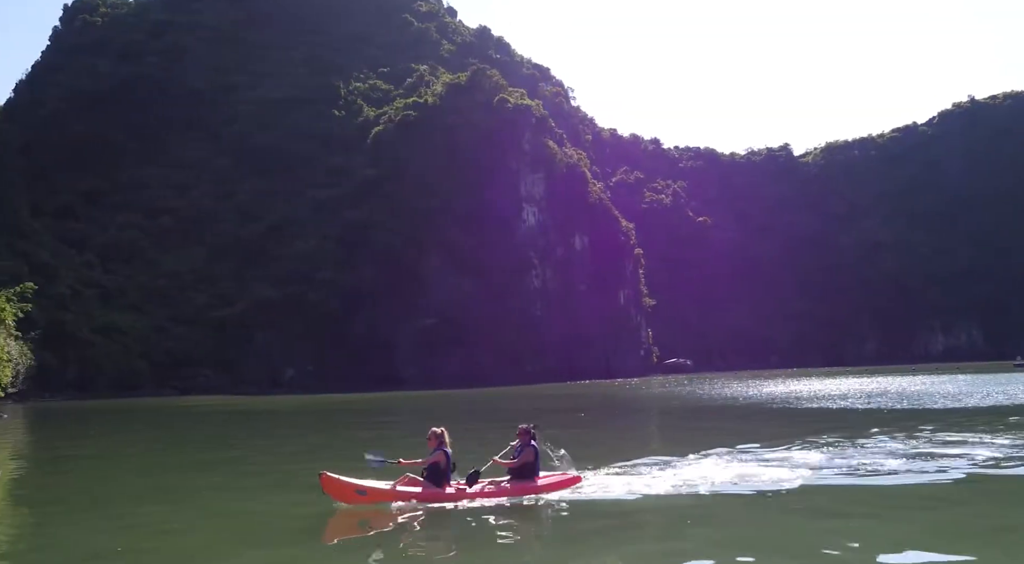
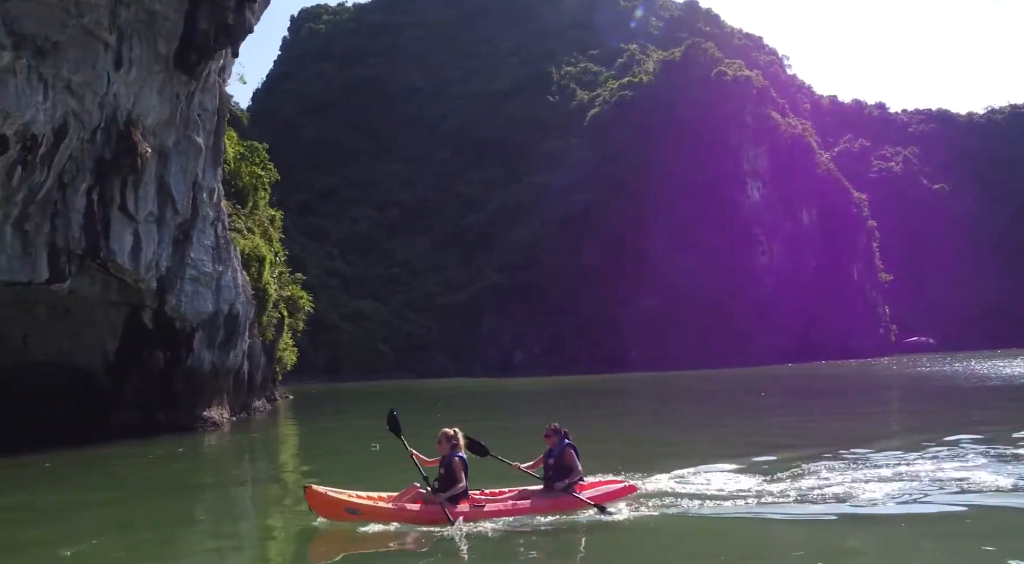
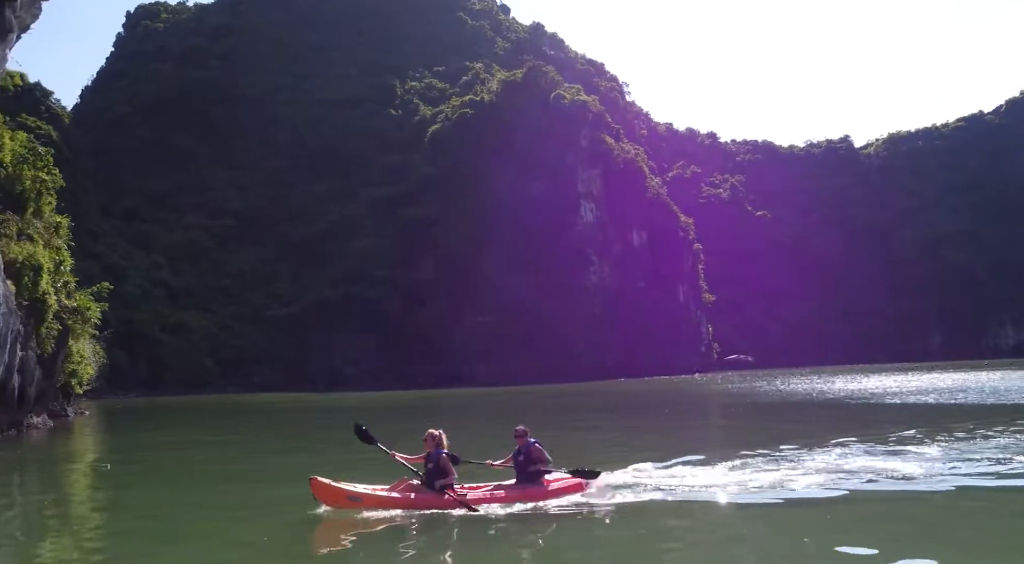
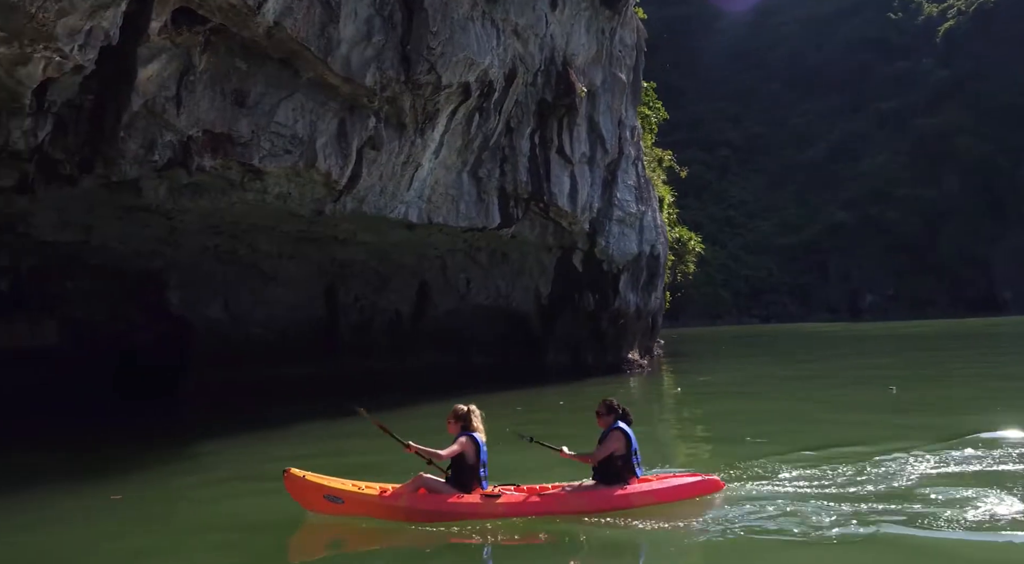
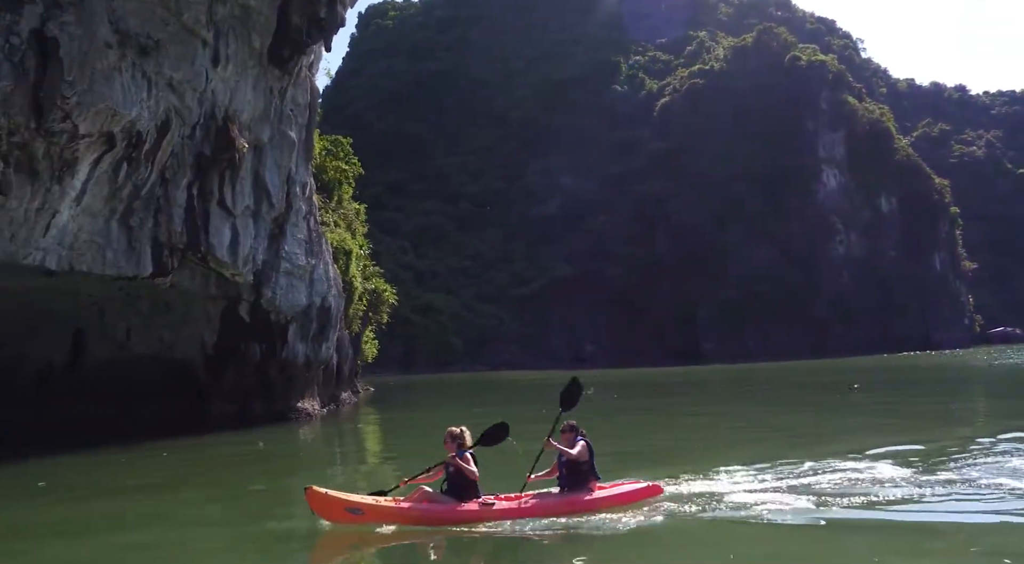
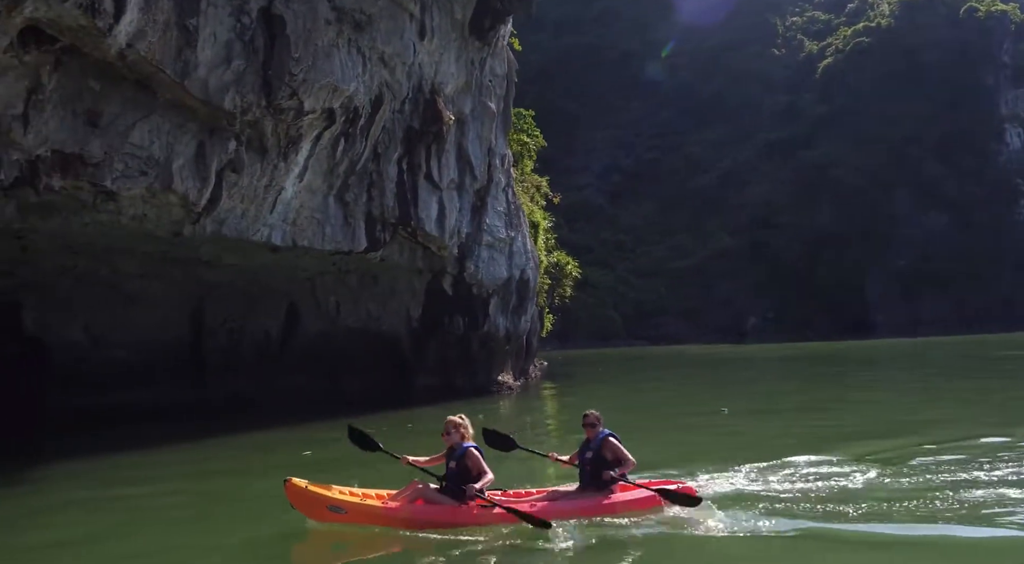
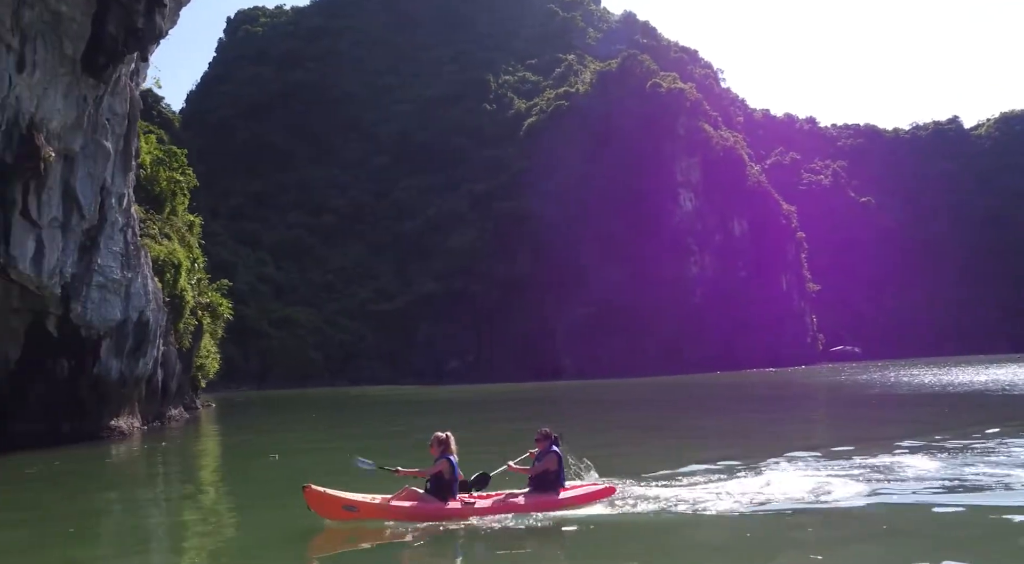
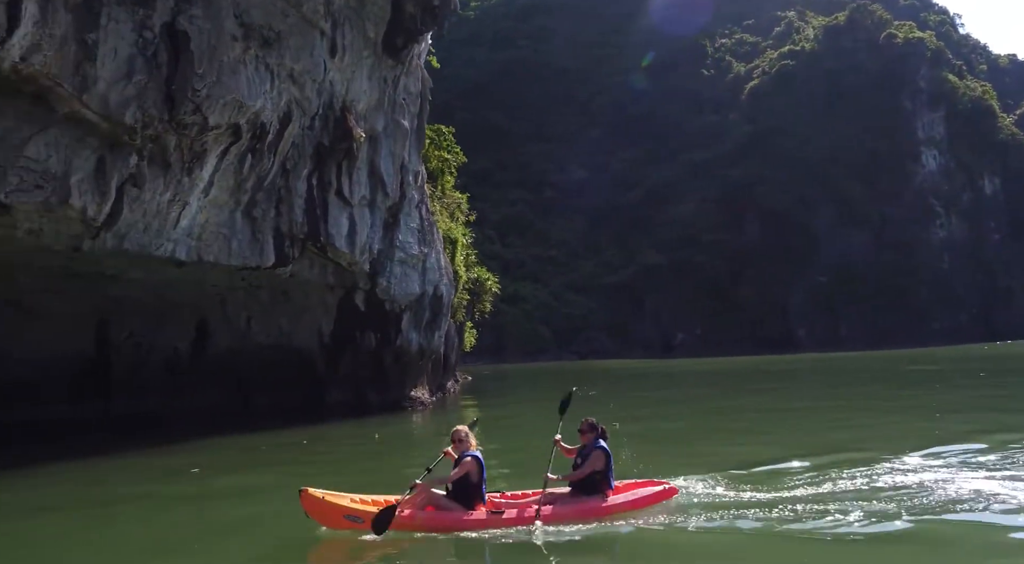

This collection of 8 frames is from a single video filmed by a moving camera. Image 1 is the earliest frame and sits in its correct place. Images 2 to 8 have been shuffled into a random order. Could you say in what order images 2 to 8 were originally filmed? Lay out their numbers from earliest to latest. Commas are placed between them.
3, 7, 2, 5, 8, 6, 4
